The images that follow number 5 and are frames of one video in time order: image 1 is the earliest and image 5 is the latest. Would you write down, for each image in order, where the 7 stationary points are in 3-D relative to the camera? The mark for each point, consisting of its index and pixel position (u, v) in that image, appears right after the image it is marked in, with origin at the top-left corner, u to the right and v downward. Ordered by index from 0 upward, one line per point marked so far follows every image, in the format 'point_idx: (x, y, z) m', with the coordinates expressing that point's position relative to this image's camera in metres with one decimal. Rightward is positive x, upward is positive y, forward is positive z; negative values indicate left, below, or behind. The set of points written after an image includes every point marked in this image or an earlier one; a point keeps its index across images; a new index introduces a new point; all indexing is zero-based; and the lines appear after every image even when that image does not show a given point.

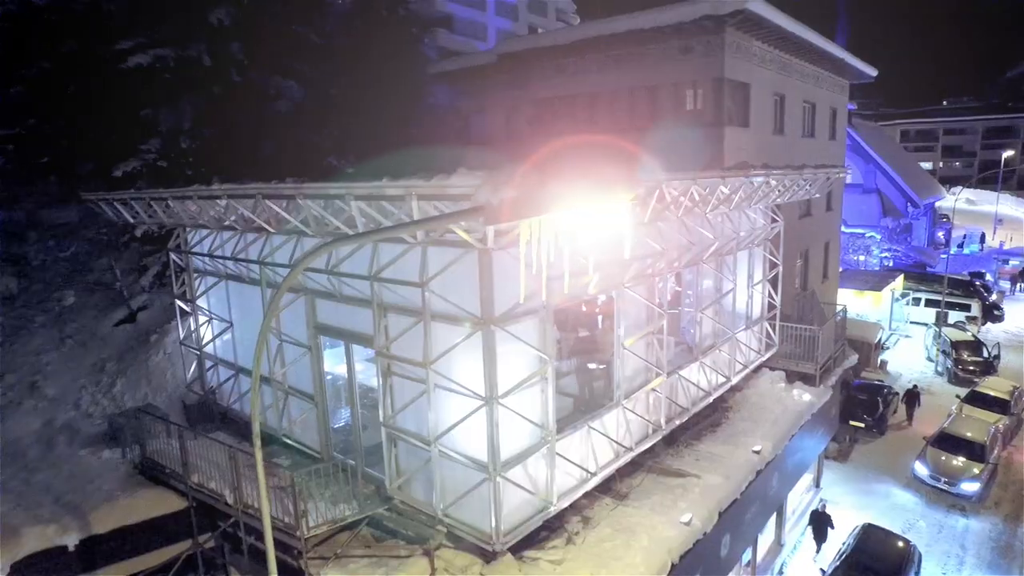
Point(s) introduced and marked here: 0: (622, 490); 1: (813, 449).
0: (+1.8, -3.3, +10.1) m
1: (+7.2, -3.8, +14.7) m
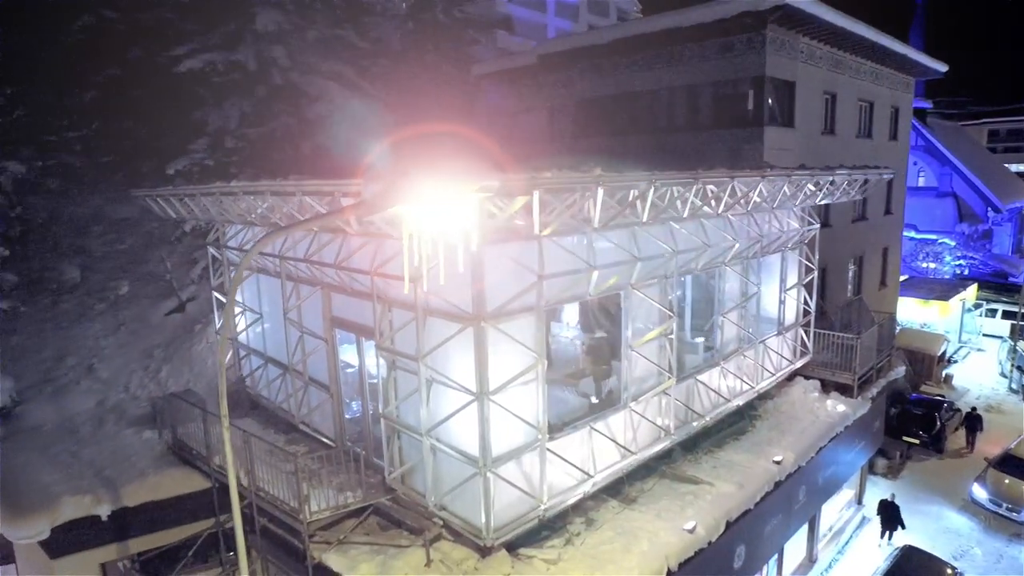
0: (+1.9, -3.3, +10.0) m
1: (+7.8, -4.0, +14.0) m
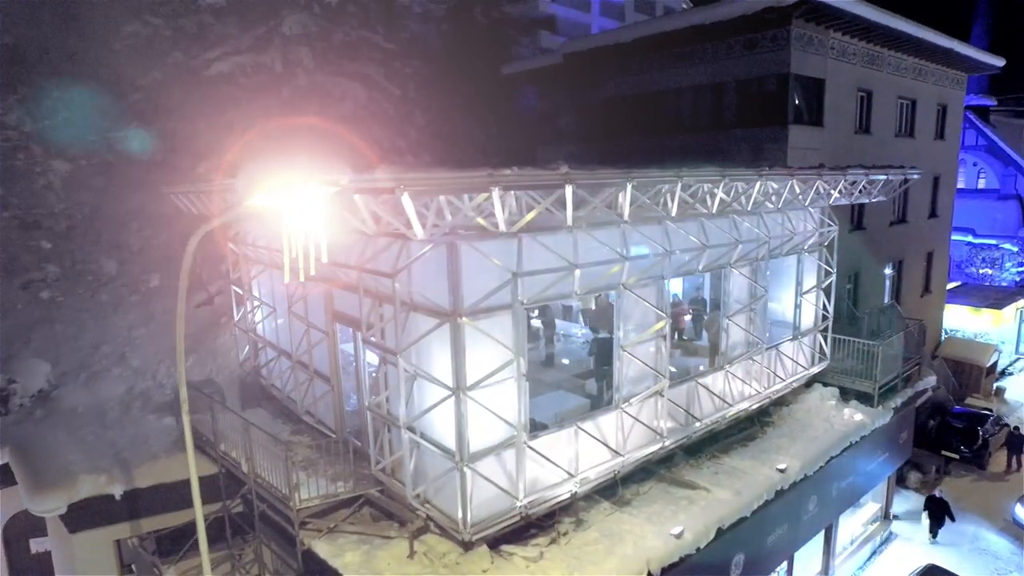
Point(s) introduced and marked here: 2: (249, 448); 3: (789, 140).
0: (+1.8, -3.3, +9.9) m
1: (+7.9, -4.1, +13.4) m
2: (-4.1, -2.5, +9.6) m
3: (+6.7, +3.6, +14.9) m
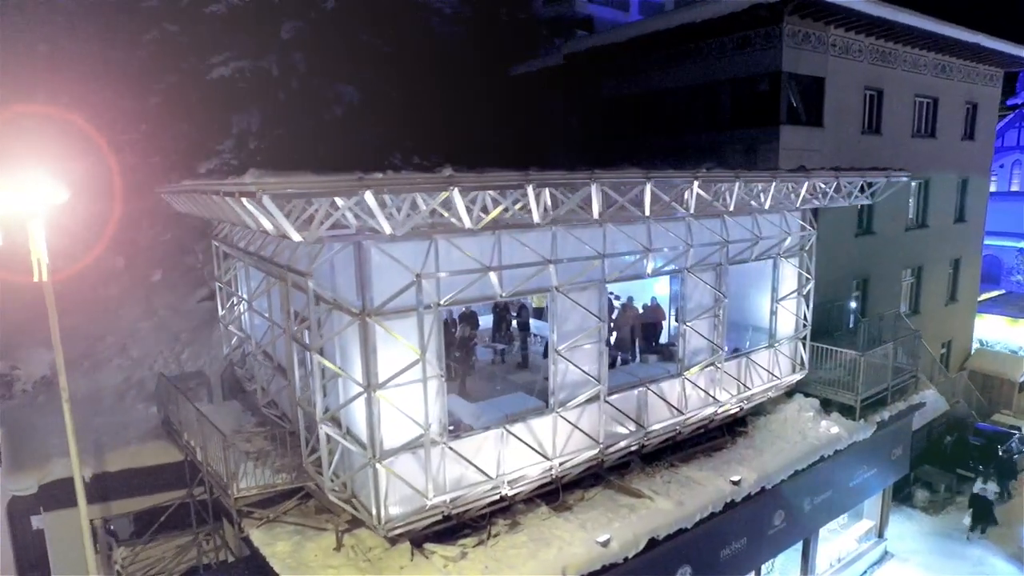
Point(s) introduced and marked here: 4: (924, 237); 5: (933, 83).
0: (+0.9, -3.4, +9.8) m
1: (+7.2, -4.2, +12.8) m
2: (-5.0, -2.4, +10.0) m
3: (+6.3, +3.4, +14.4) m
4: (+13.1, +1.6, +19.5) m
5: (+12.7, +6.2, +18.5) m
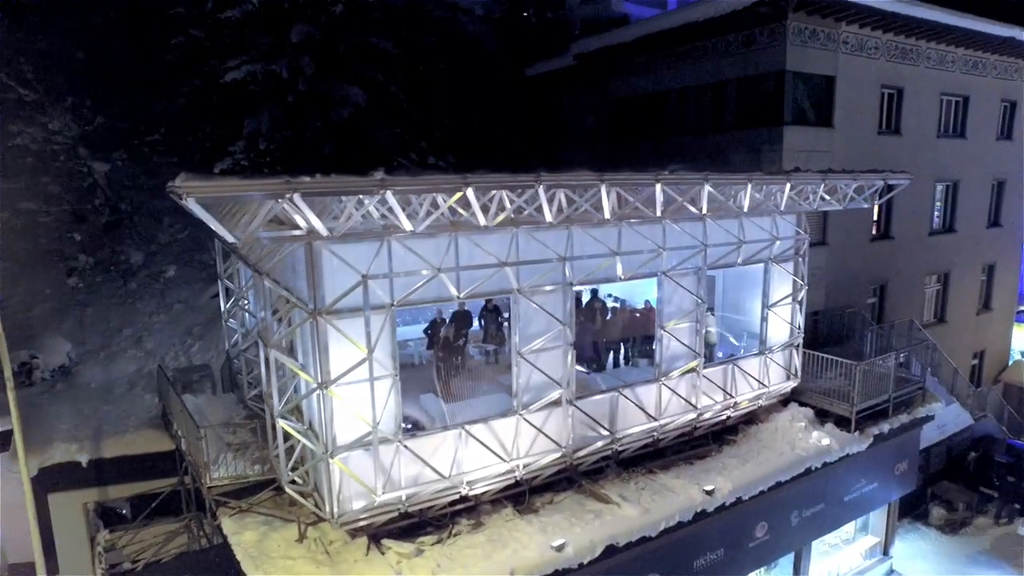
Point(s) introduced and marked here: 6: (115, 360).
0: (+0.3, -3.4, +9.8) m
1: (+6.9, -4.4, +12.4) m
2: (-5.5, -2.4, +10.4) m
3: (+6.2, +3.3, +13.9) m
4: (+13.3, +1.4, +18.6) m
5: (+12.9, +5.9, +17.6) m
6: (-10.2, -1.8, +15.7) m
